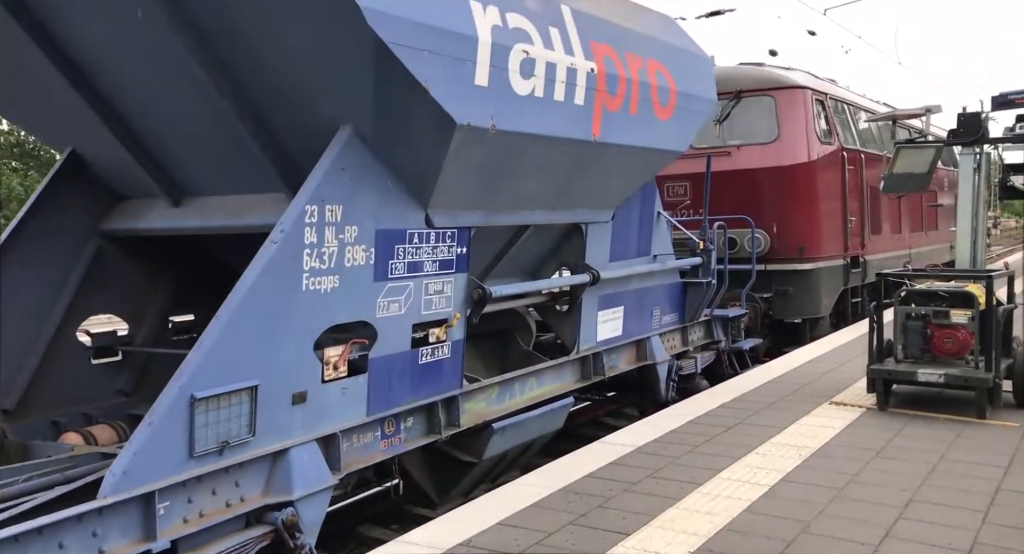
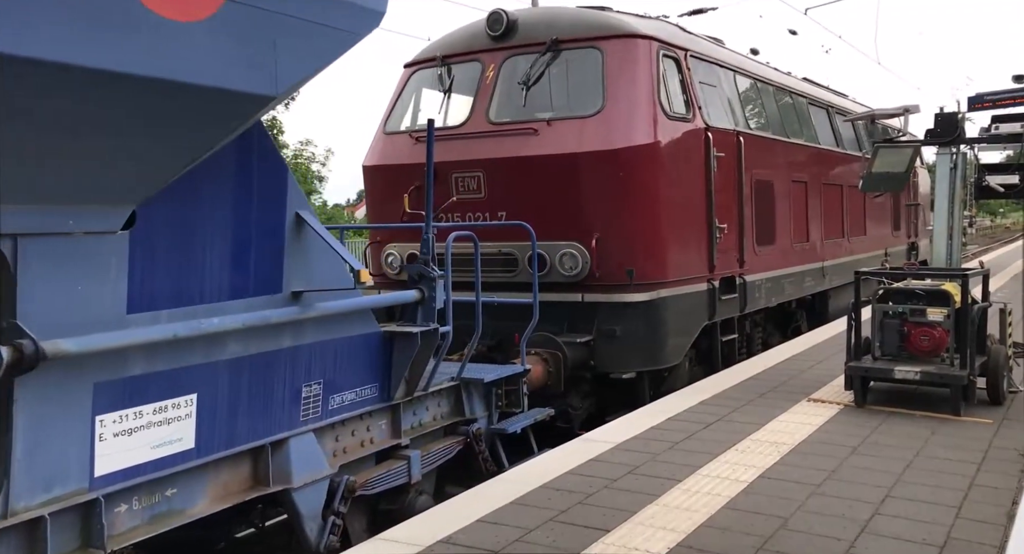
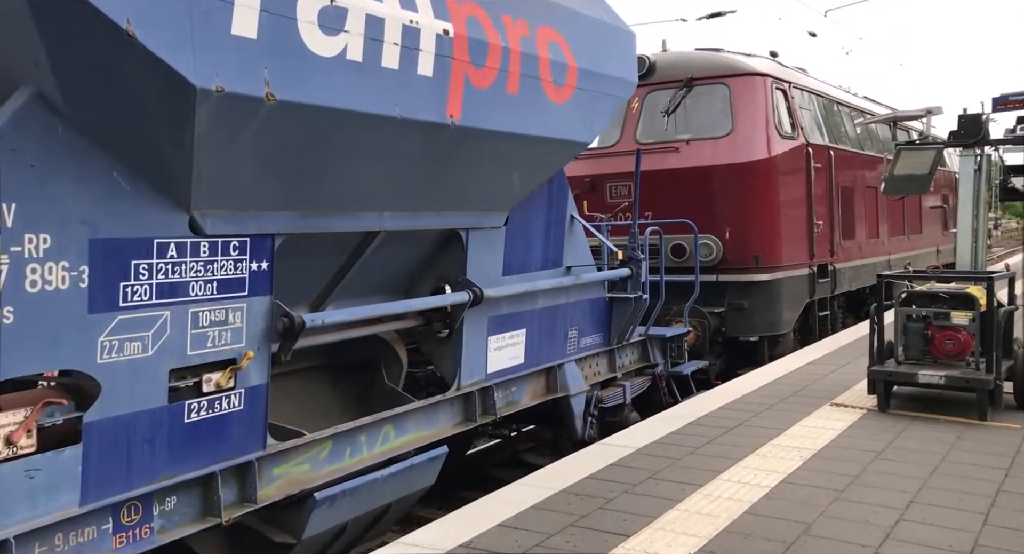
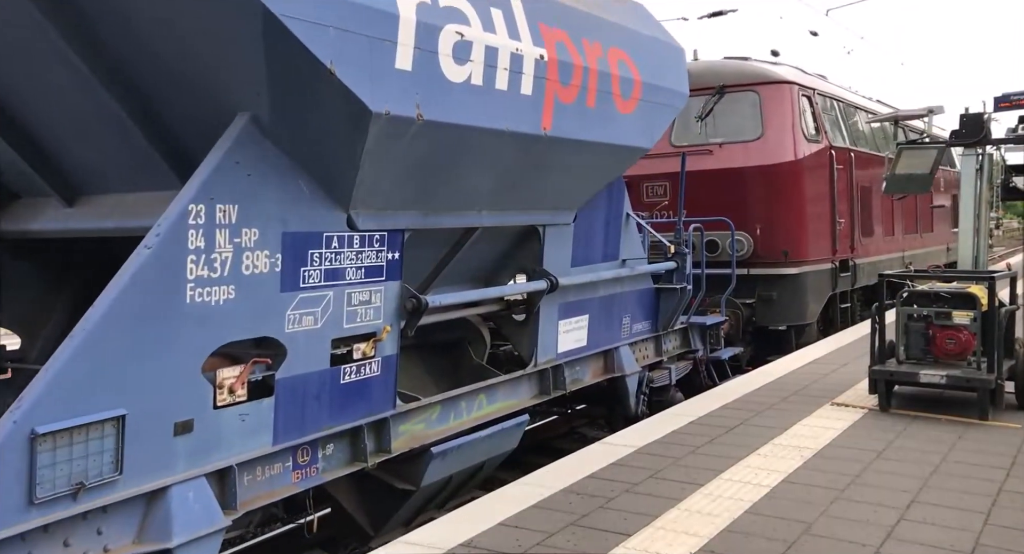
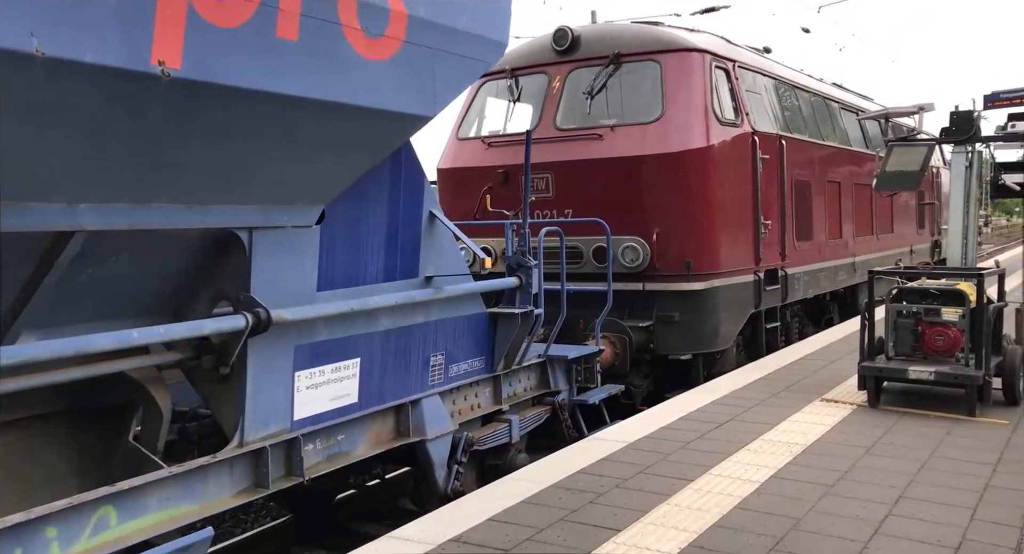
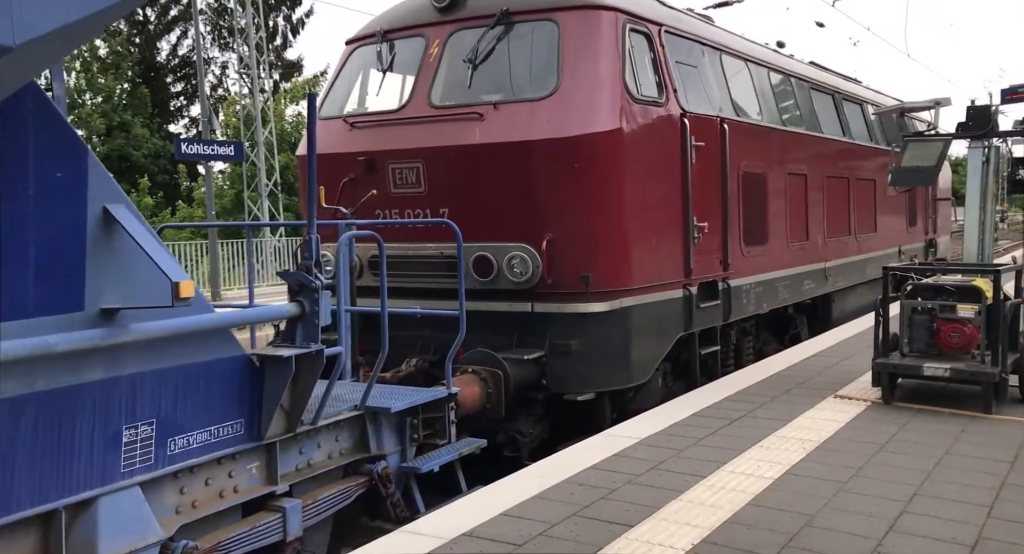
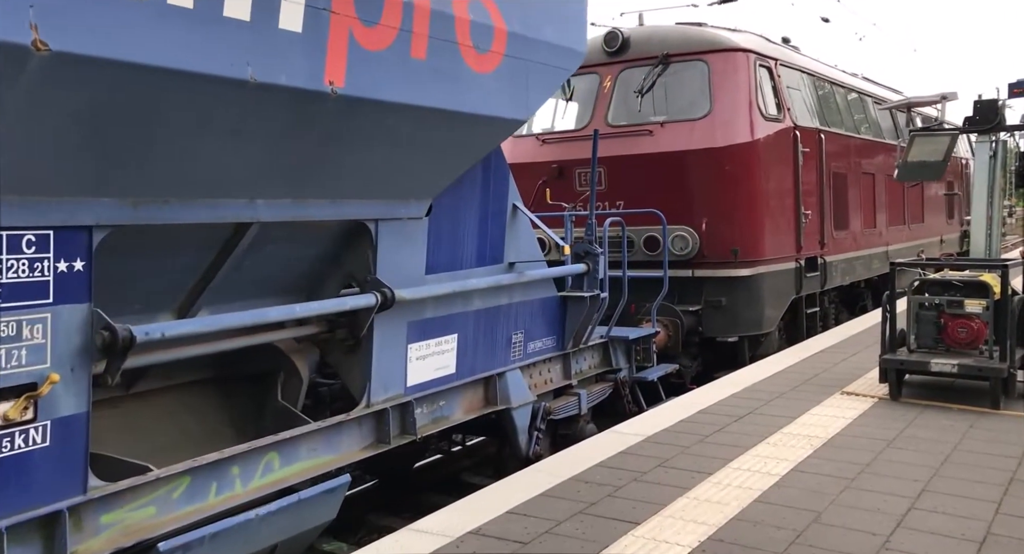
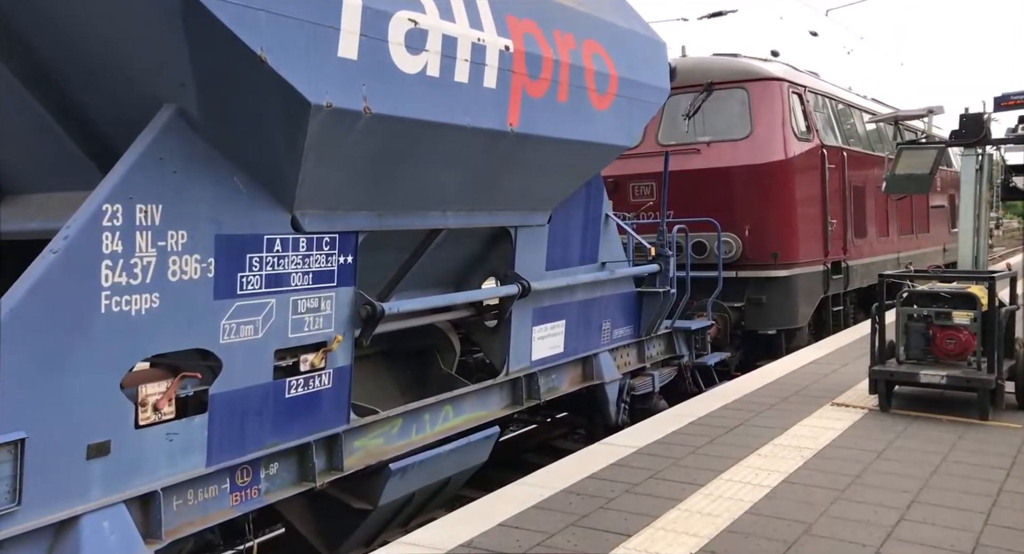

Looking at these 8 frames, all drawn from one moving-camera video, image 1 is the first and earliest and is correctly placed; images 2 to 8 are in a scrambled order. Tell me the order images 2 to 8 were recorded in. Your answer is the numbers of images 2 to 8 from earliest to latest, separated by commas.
4, 8, 3, 7, 5, 2, 6
